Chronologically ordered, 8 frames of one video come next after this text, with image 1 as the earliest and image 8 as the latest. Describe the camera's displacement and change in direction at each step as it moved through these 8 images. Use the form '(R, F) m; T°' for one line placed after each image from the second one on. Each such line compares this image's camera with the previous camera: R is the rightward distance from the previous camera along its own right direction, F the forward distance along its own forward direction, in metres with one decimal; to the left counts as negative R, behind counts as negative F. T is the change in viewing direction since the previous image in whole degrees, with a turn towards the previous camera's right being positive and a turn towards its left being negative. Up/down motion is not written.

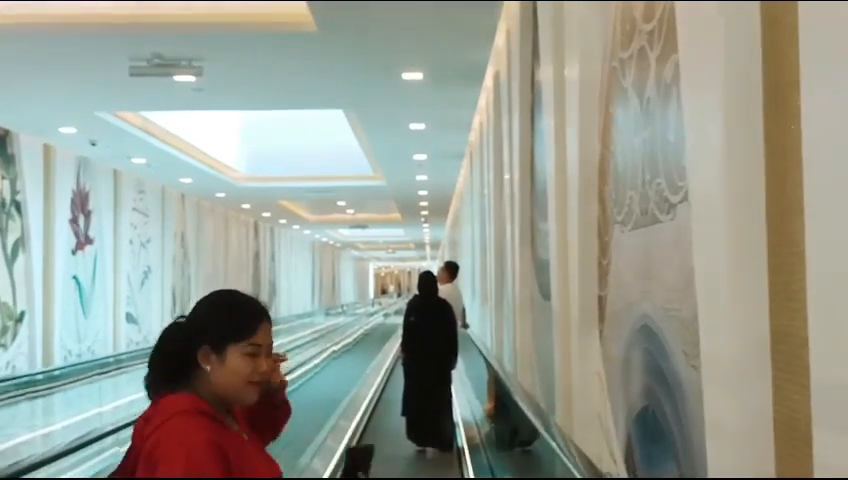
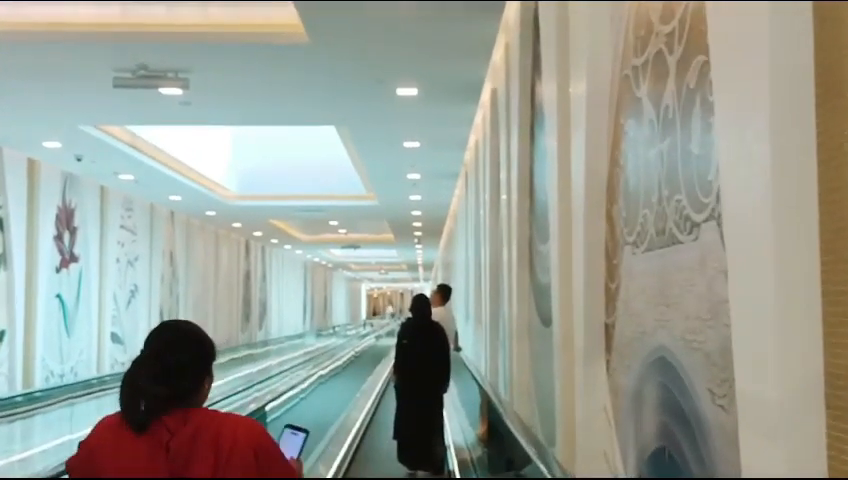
(0.0, +0.2) m; 0°
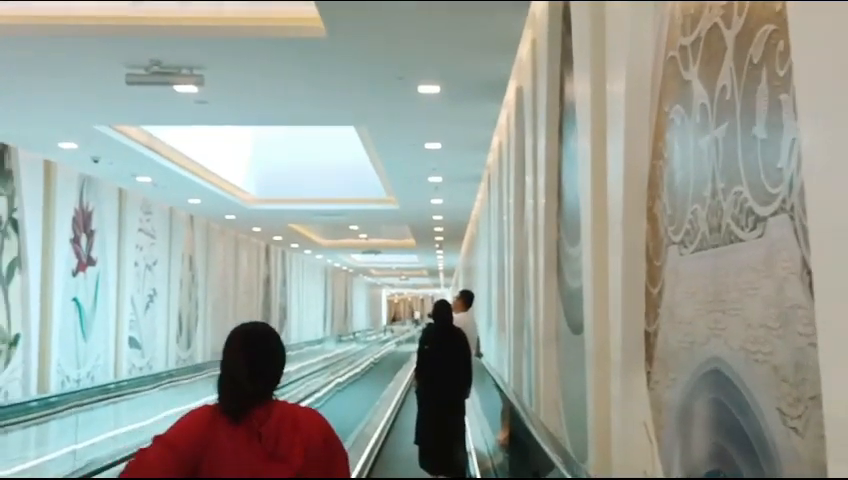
(0.0, +0.2) m; -1°
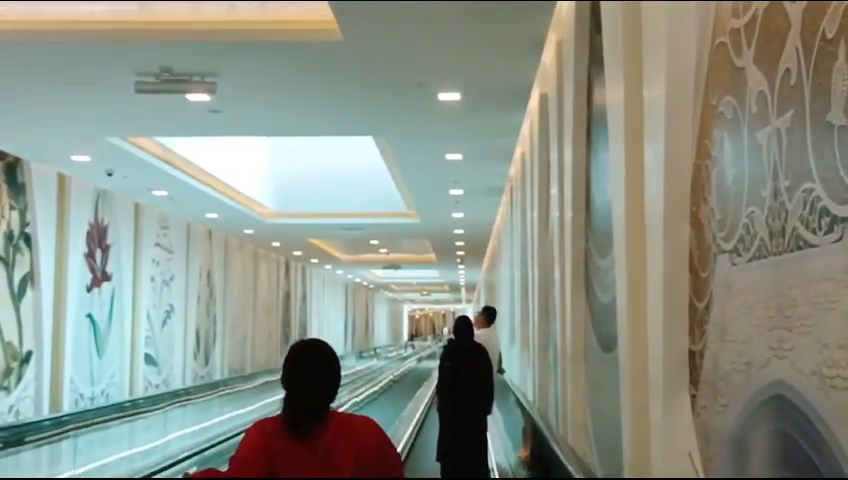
(0.0, +0.3) m; -1°
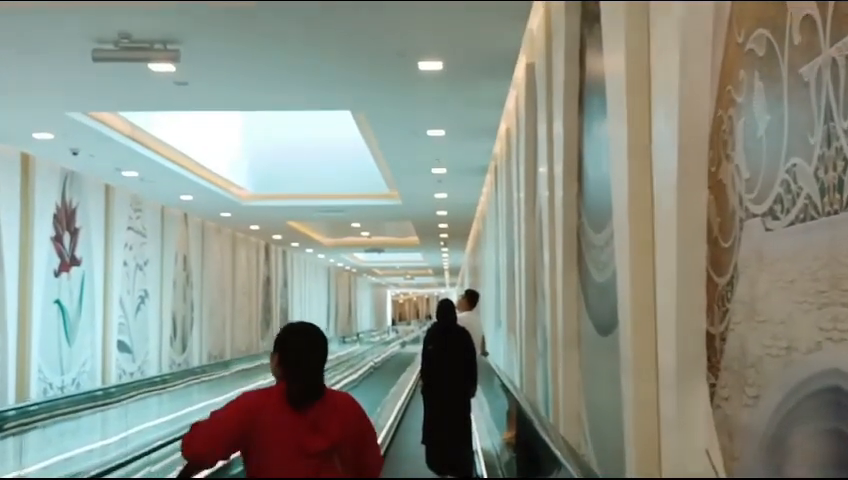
(0.0, +0.4) m; +1°
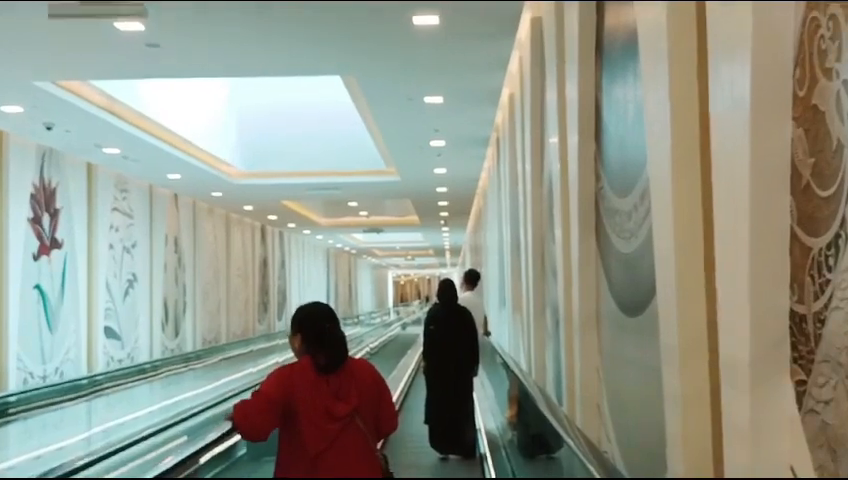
(0.0, +0.5) m; 0°
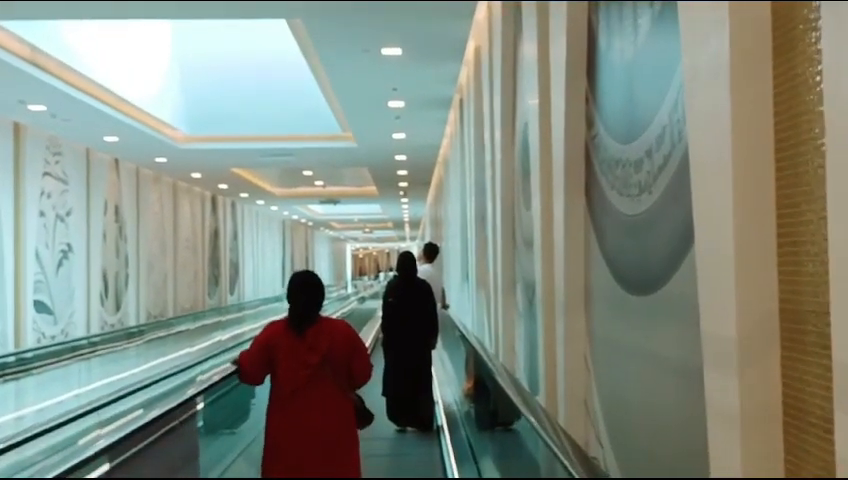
(0.0, +0.7) m; +2°
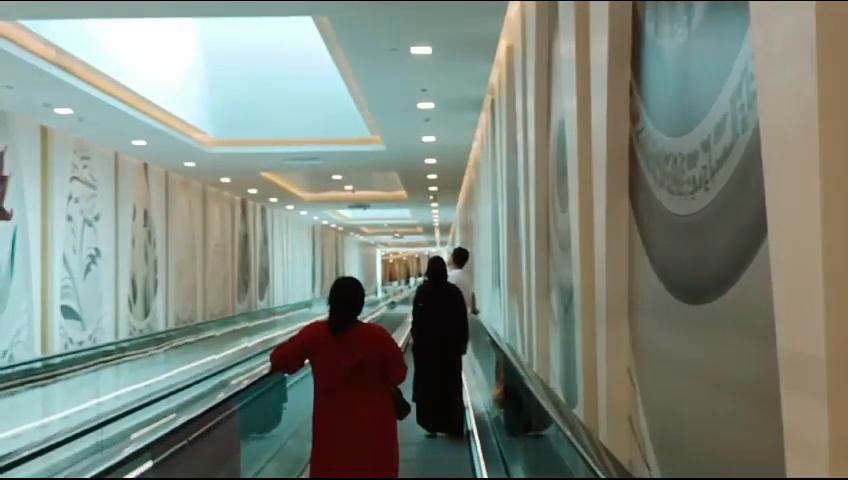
(0.0, +0.2) m; -2°
